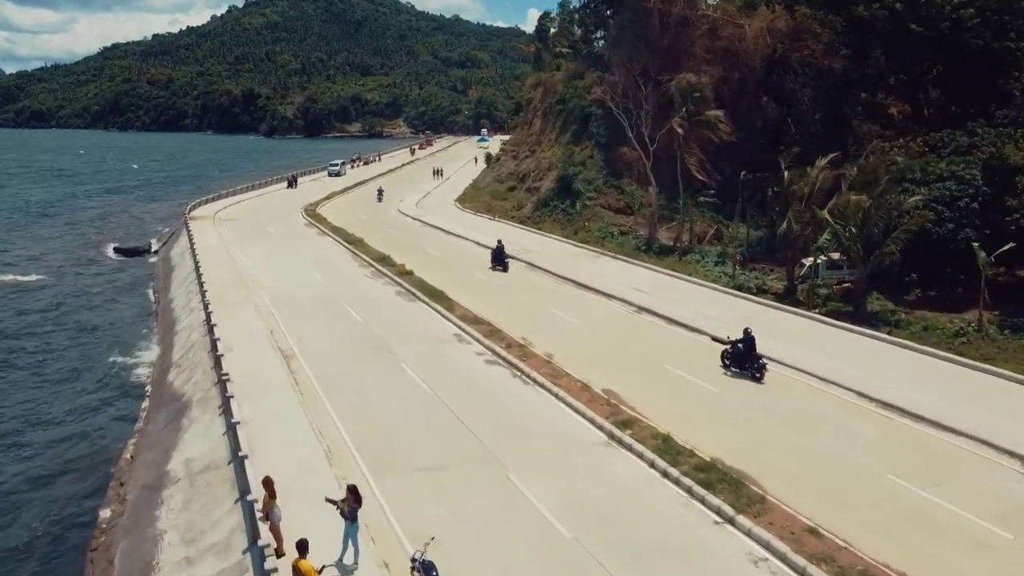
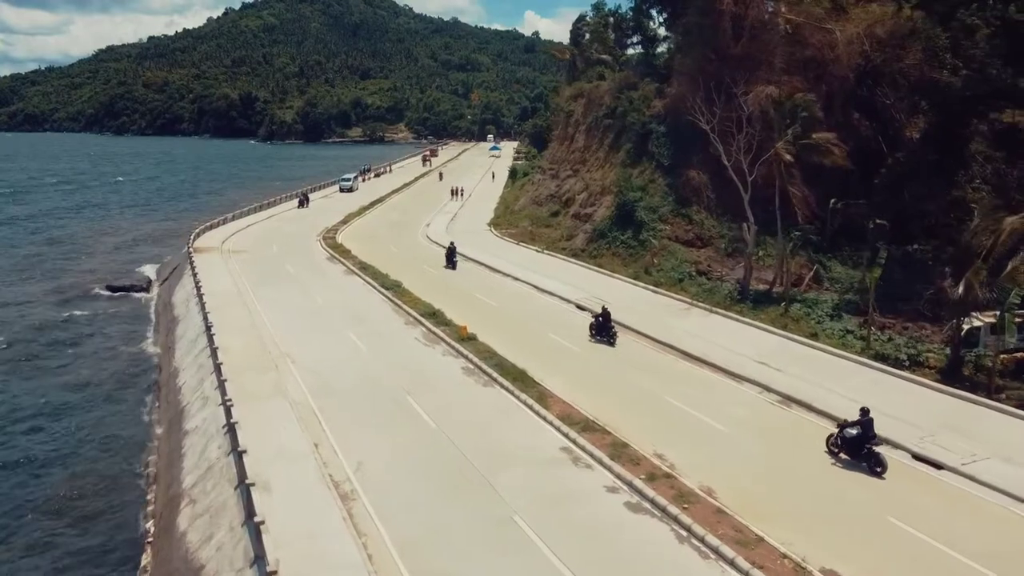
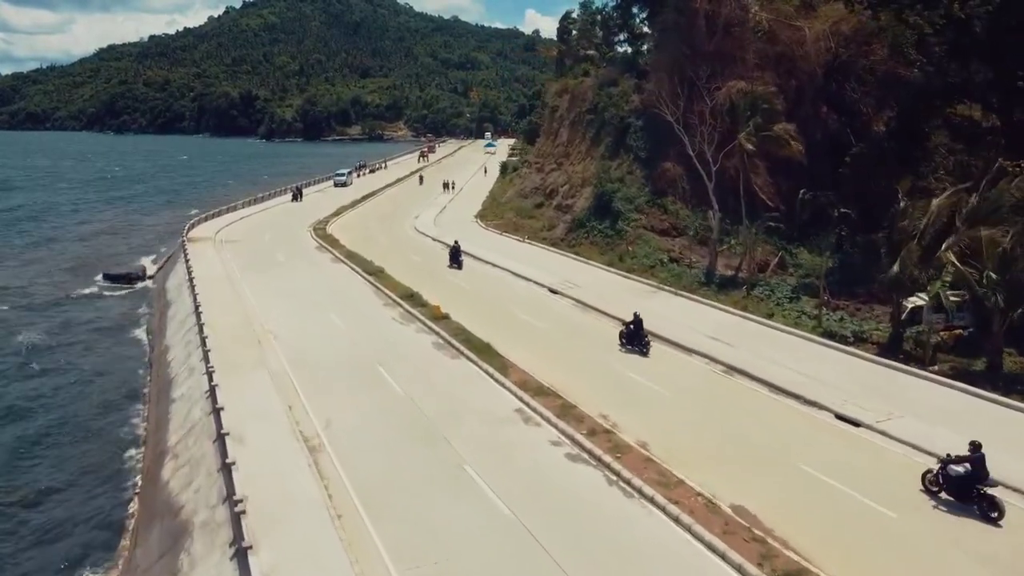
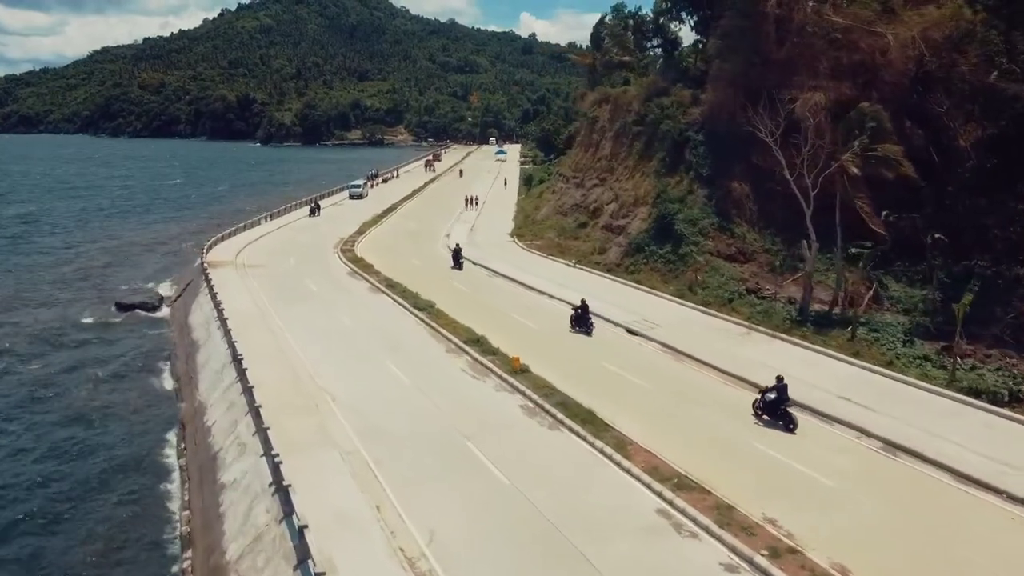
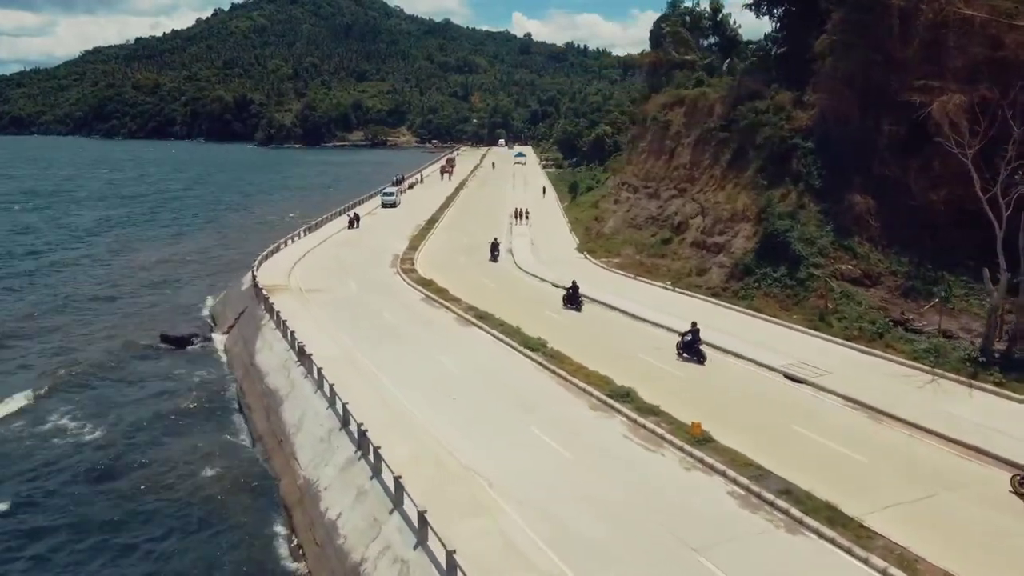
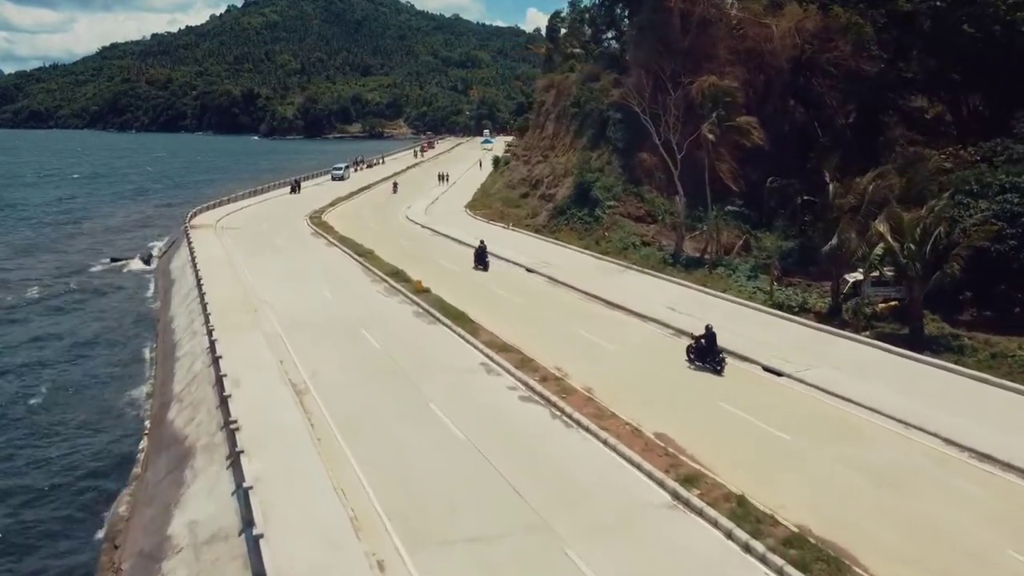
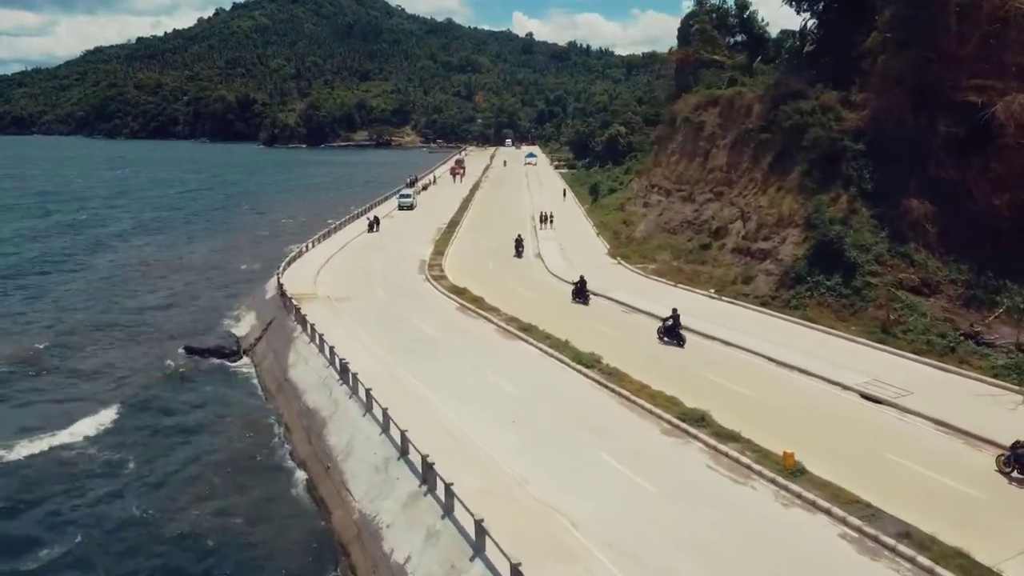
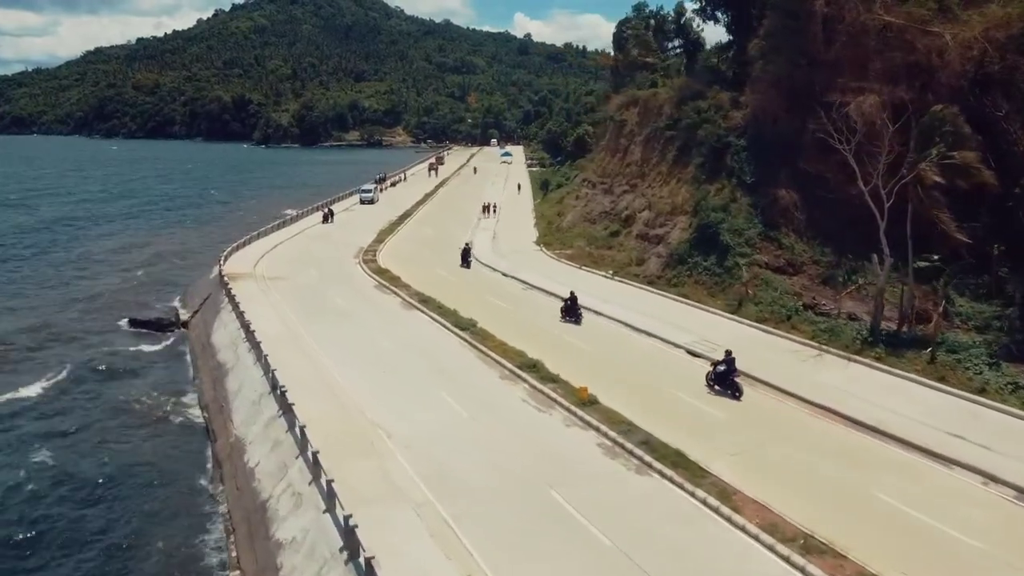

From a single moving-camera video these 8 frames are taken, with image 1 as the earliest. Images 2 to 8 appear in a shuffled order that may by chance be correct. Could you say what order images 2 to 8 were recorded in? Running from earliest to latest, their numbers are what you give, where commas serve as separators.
6, 3, 2, 4, 8, 5, 7
